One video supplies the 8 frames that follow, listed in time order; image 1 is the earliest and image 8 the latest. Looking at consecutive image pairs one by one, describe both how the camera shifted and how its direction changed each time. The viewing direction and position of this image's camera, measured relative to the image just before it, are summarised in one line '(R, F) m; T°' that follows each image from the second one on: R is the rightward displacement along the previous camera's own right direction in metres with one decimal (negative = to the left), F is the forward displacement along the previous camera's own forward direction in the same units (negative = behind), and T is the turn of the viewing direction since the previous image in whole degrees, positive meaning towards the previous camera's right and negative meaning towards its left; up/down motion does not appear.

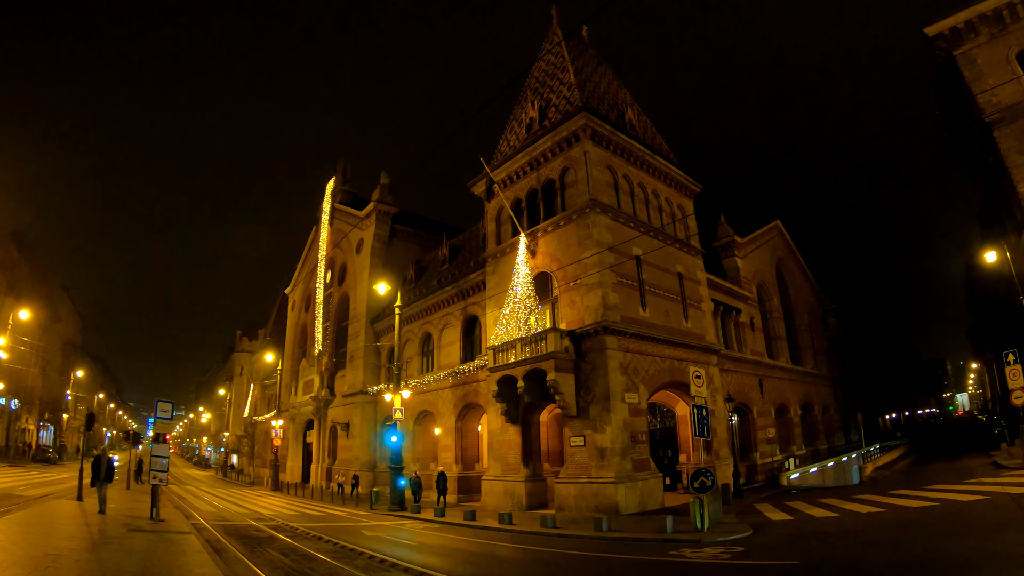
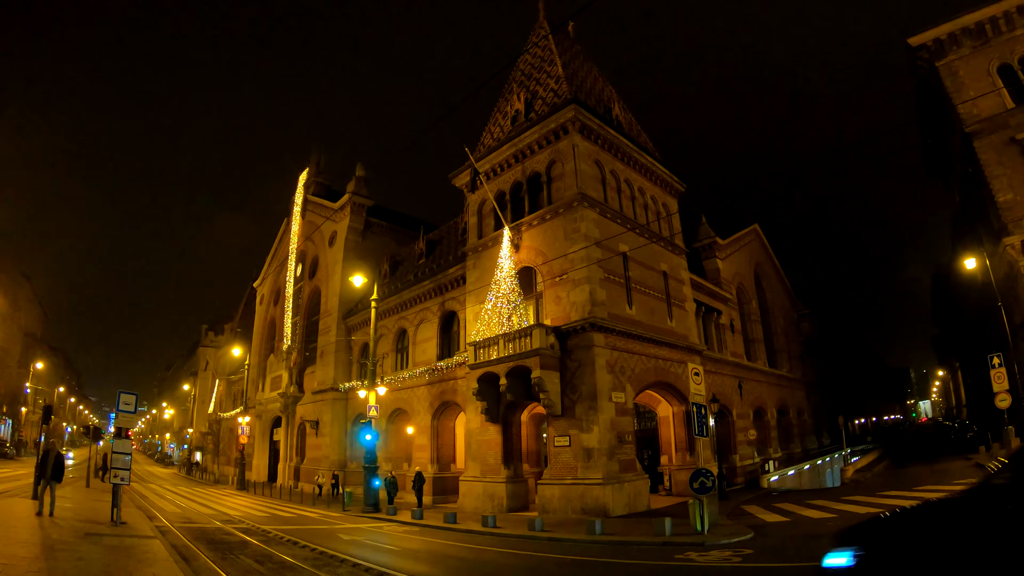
(-0.5, +0.7) m; +3°
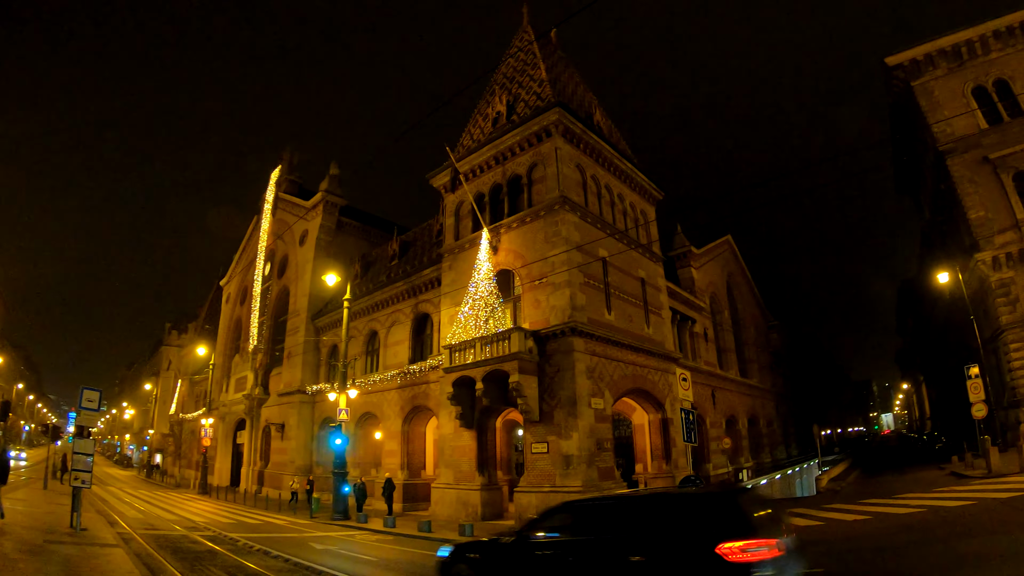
(-0.3, +0.4) m; +3°
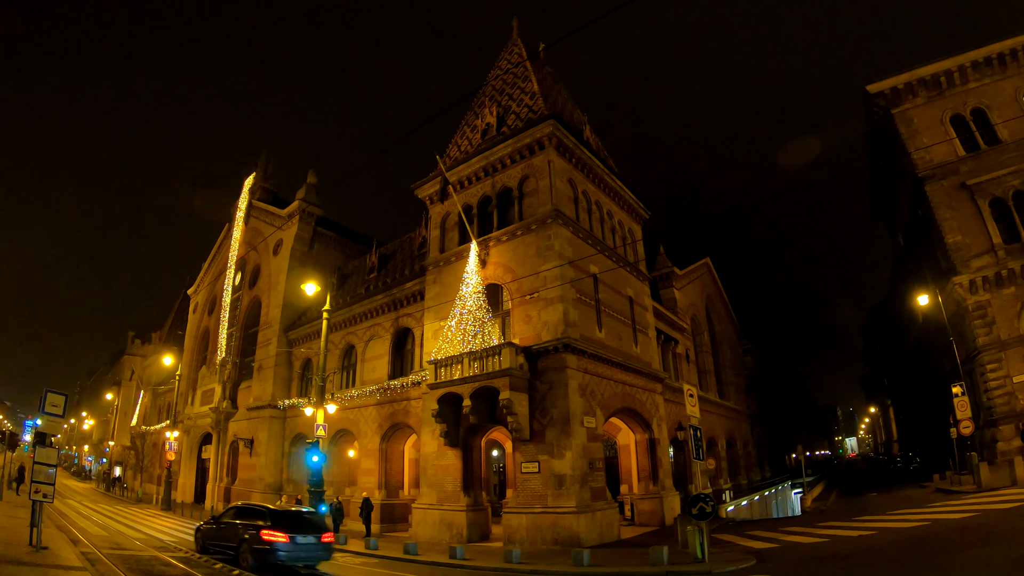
(-0.9, +0.5) m; +4°
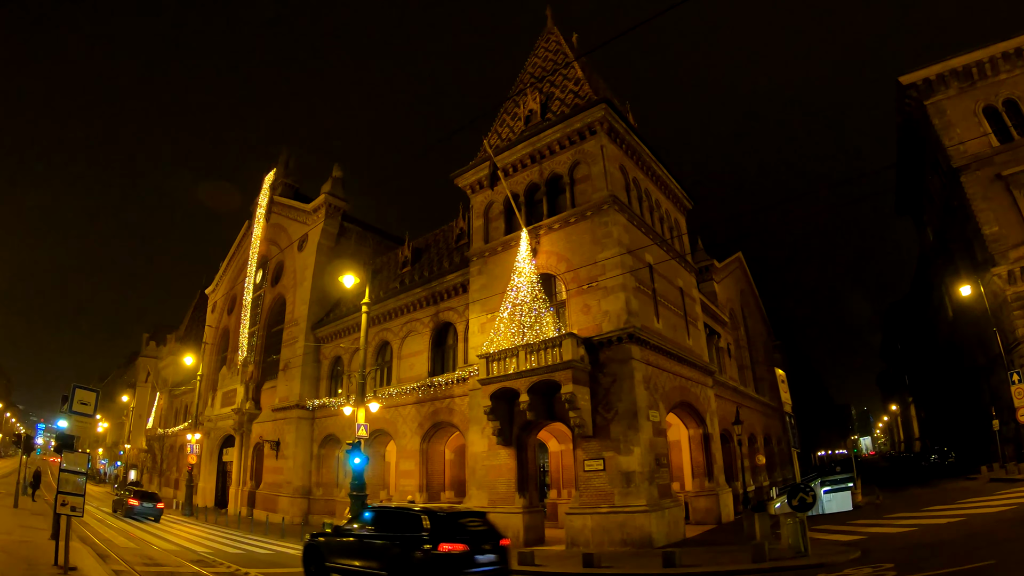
(-2.1, +0.9) m; +1°
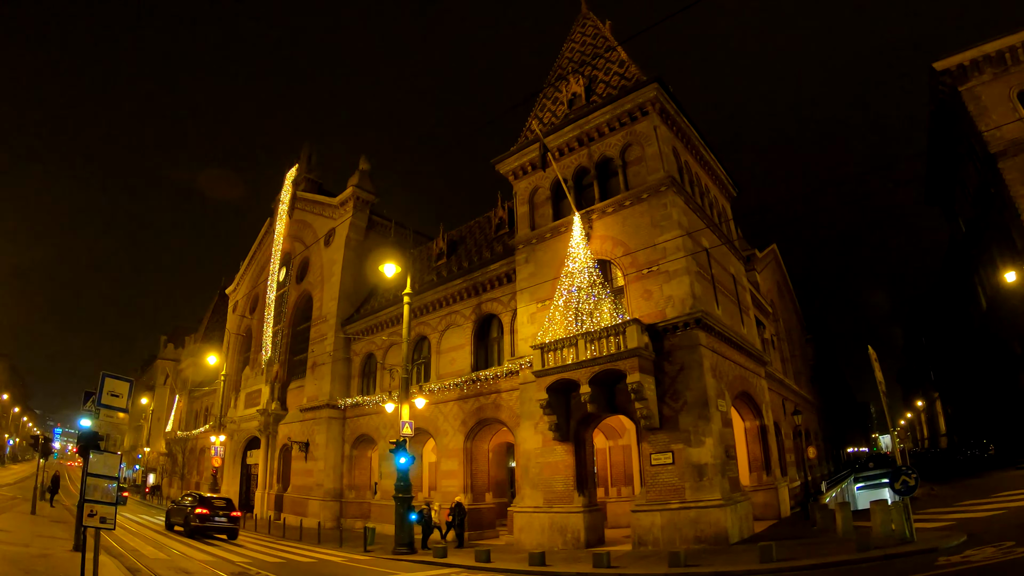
(-1.8, +0.9) m; 0°
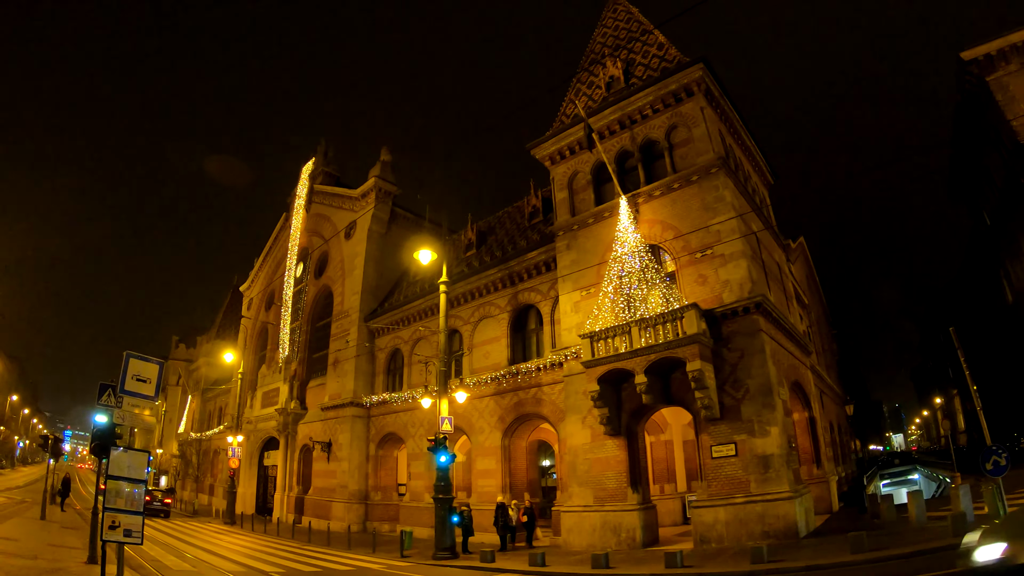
(-1.6, +0.8) m; +1°
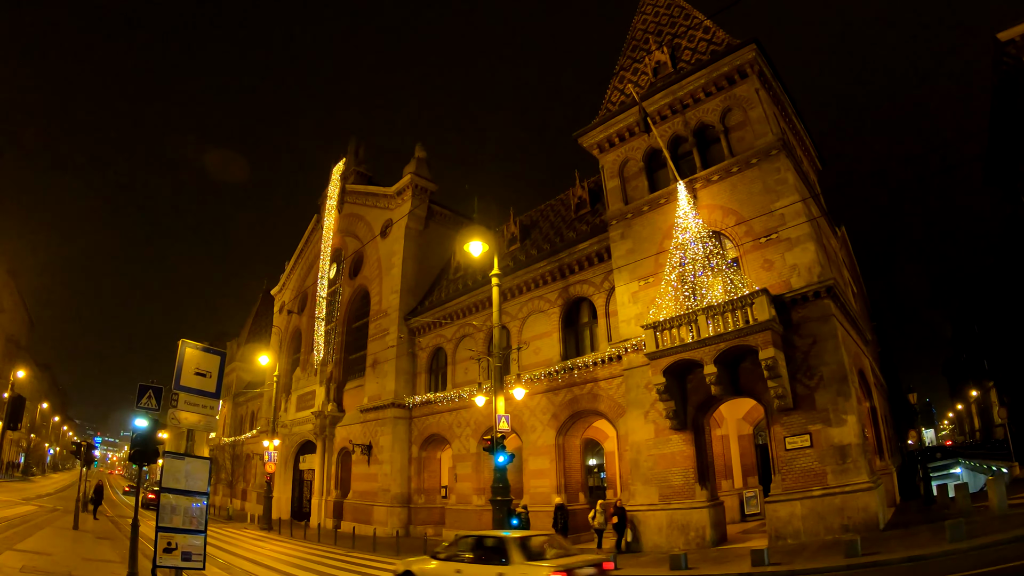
(-1.6, +0.5) m; -1°
